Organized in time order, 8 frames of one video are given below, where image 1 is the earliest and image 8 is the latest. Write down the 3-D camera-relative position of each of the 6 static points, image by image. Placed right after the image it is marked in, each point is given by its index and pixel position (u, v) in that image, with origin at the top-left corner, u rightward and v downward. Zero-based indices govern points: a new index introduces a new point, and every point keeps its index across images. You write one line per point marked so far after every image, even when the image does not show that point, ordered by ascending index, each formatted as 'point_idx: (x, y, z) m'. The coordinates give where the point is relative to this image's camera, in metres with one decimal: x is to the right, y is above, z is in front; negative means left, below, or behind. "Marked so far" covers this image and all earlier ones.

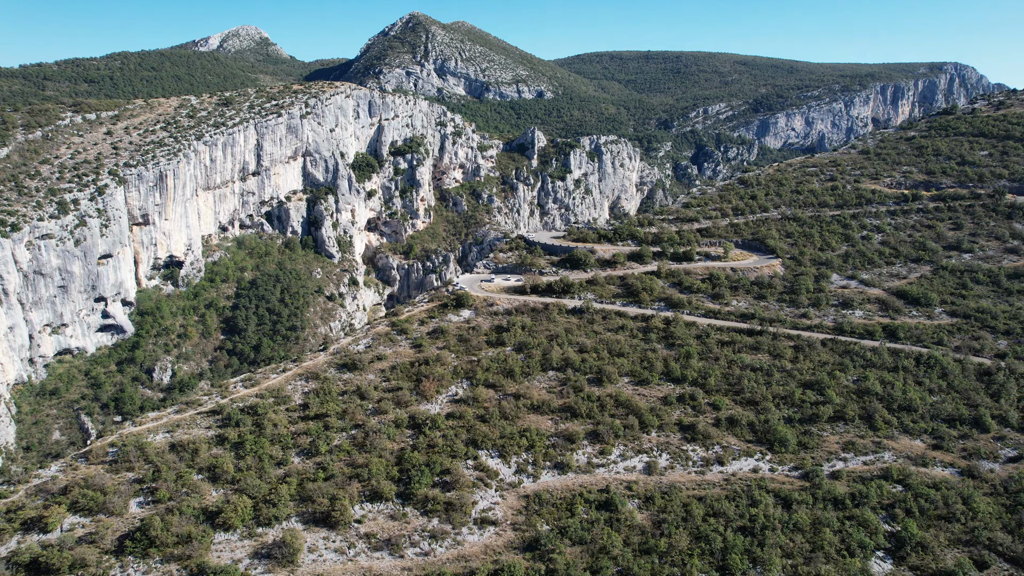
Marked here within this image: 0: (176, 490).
0: (-10.0, -6.0, +19.0) m
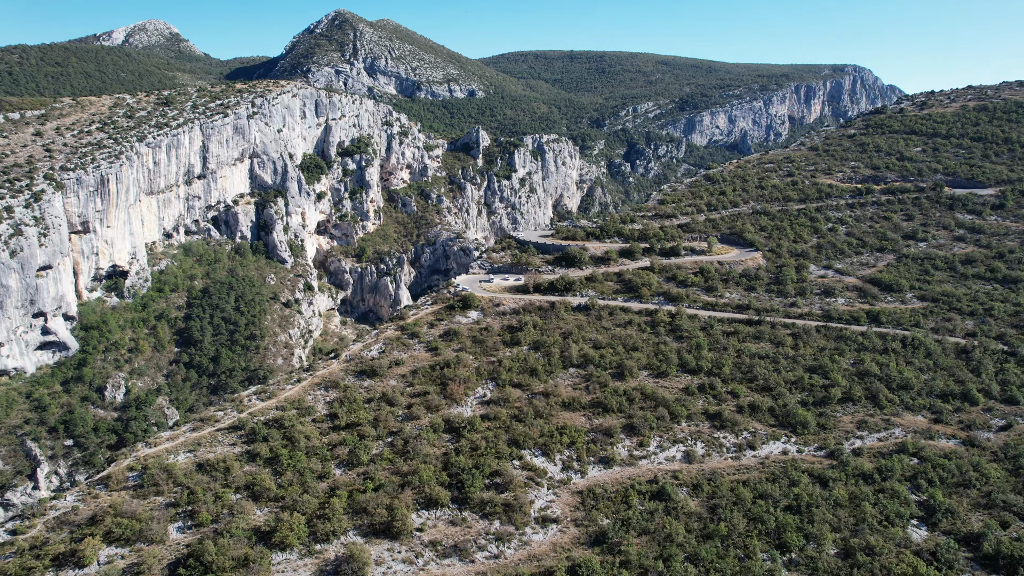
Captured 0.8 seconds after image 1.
0: (-8.3, -6.3, +18.0) m
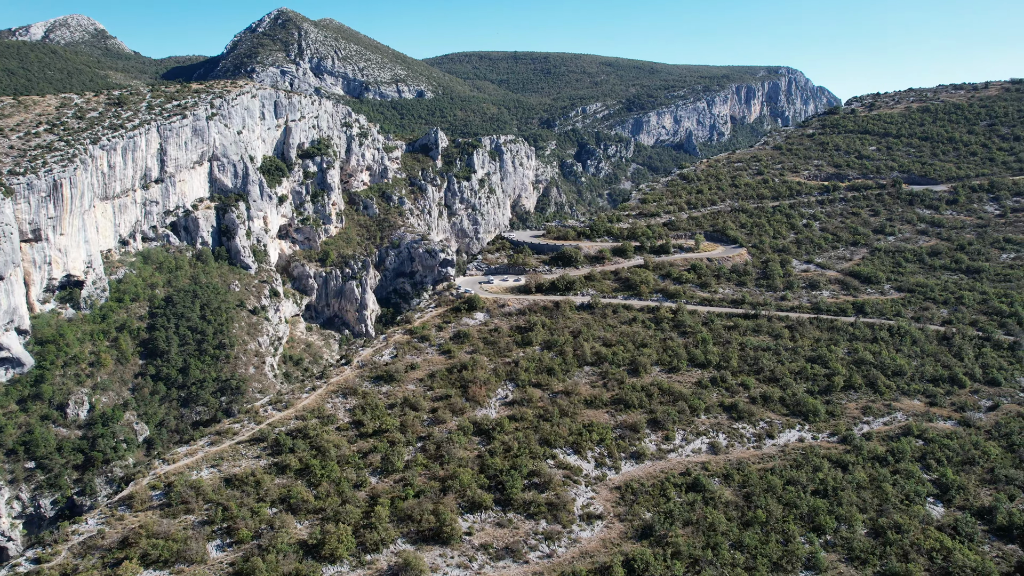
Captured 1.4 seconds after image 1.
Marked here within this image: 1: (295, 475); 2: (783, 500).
0: (-6.9, -6.5, +17.4) m
1: (-6.5, -5.6, +19.4) m
2: (+8.3, -6.4, +19.5) m
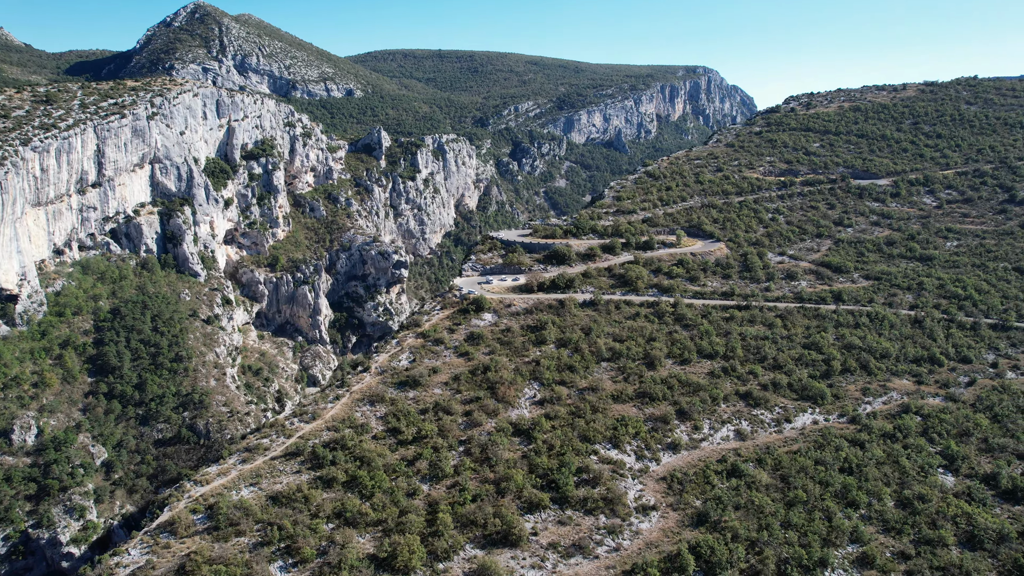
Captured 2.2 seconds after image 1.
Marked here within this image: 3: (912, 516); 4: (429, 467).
0: (-5.0, -6.7, +16.7) m
1: (-4.9, -5.8, +18.8) m
2: (+9.8, -6.2, +20.6) m
3: (+12.2, -6.9, +19.6) m
4: (-2.5, -5.5, +19.7) m
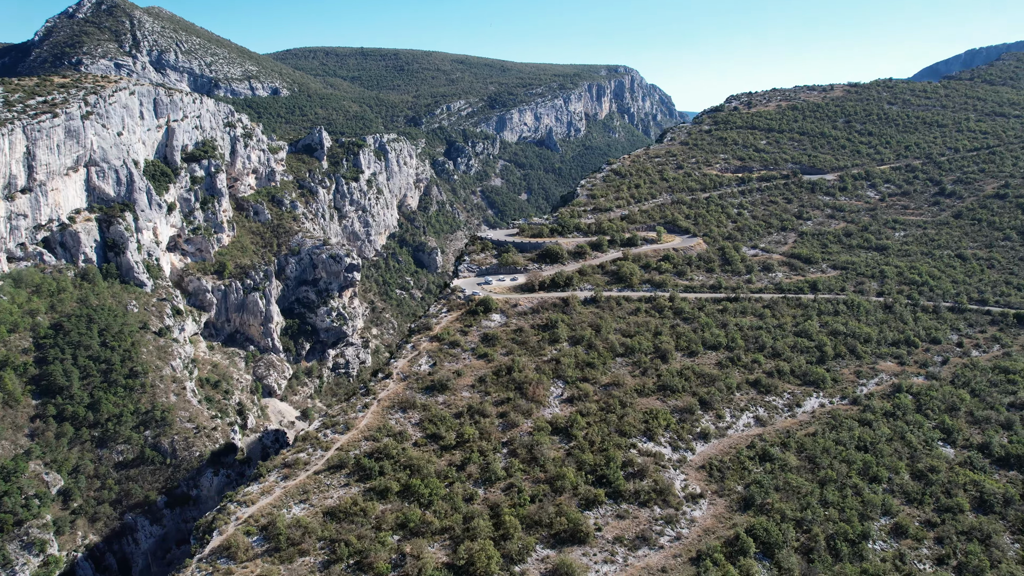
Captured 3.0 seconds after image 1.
0: (-3.0, -6.8, +16.3) m
1: (-3.2, -6.0, +18.3) m
2: (+11.2, -5.8, +21.9) m
3: (+13.7, -6.5, +21.2) m
4: (-1.0, -5.6, +19.5) m
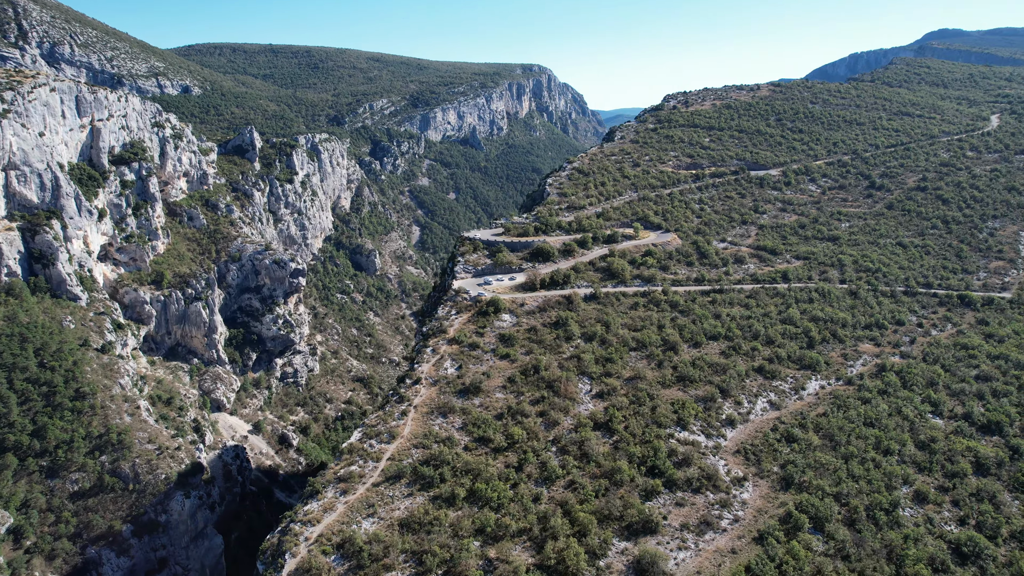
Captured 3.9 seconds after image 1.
0: (-0.8, -6.9, +16.1) m
1: (-1.2, -6.1, +18.1) m
2: (+12.5, -5.4, +23.6) m
3: (+15.2, -6.0, +23.2) m
4: (+0.8, -5.6, +19.6) m
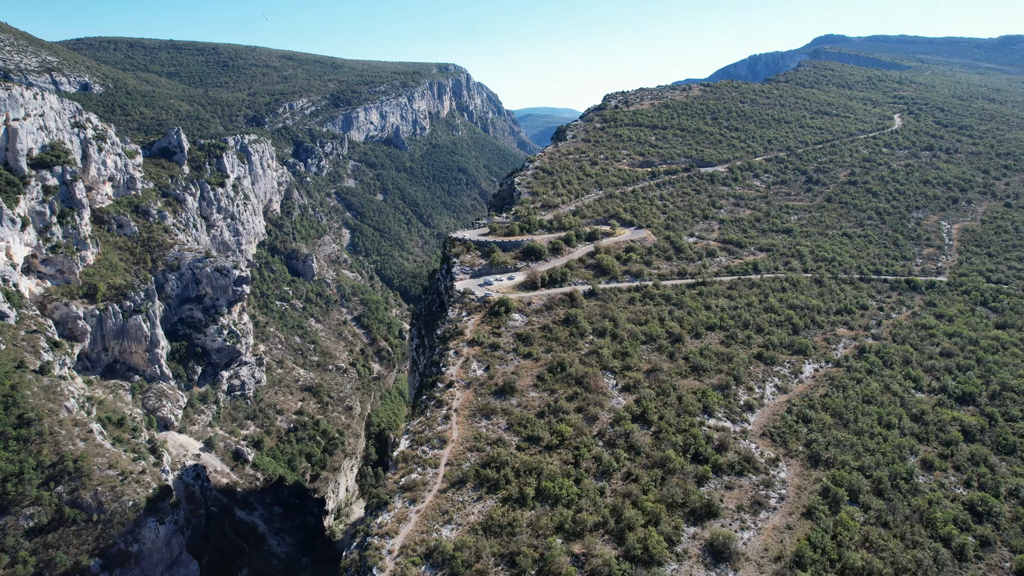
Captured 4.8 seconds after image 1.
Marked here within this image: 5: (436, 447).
0: (+1.5, -6.9, +16.3) m
1: (+0.7, -6.1, +18.2) m
2: (+13.6, -4.9, +25.4) m
3: (+16.3, -5.4, +25.3) m
4: (+2.5, -5.5, +19.9) m
5: (-2.5, -5.0, +20.1) m
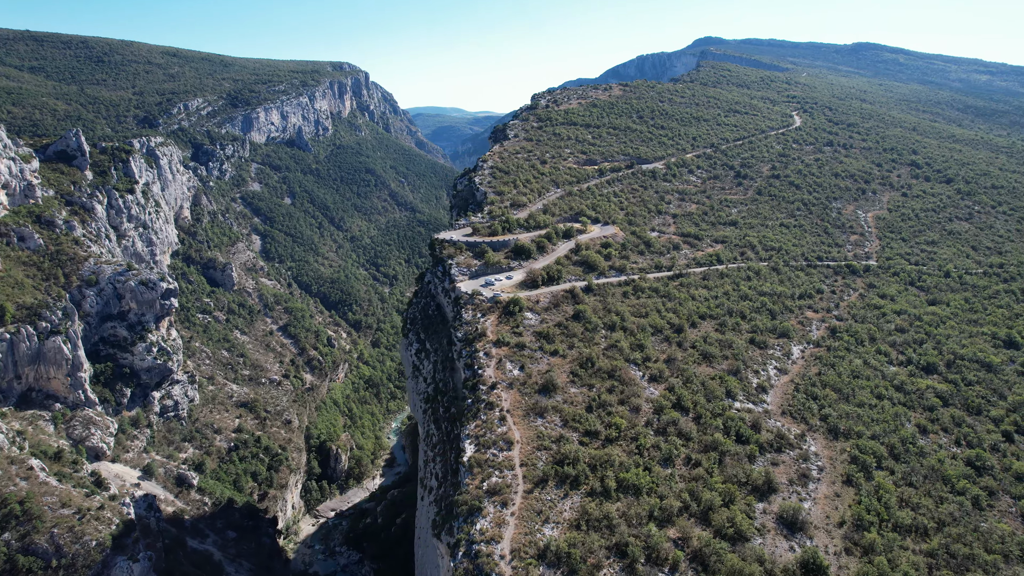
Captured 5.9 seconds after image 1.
0: (+4.2, -6.8, +16.8) m
1: (+3.1, -5.9, +18.6) m
2: (+14.7, -4.3, +27.8) m
3: (+17.4, -4.7, +28.1) m
4: (+4.6, -5.3, +20.6) m
5: (-0.4, -5.0, +19.9) m
